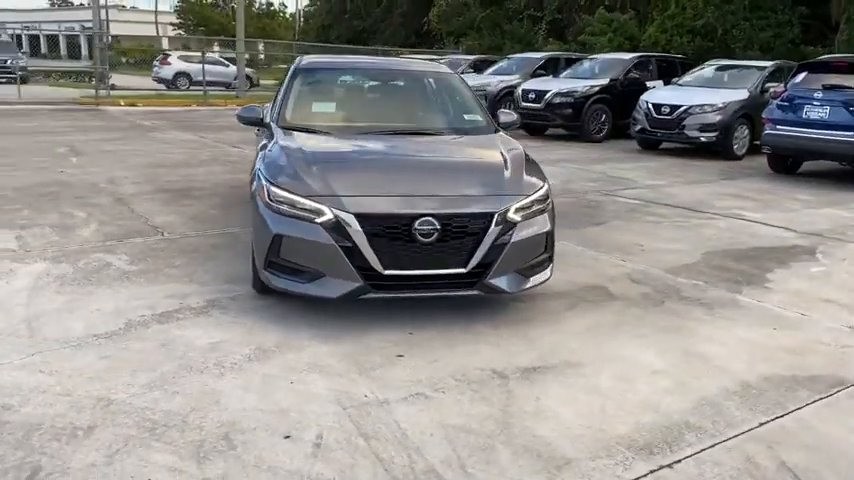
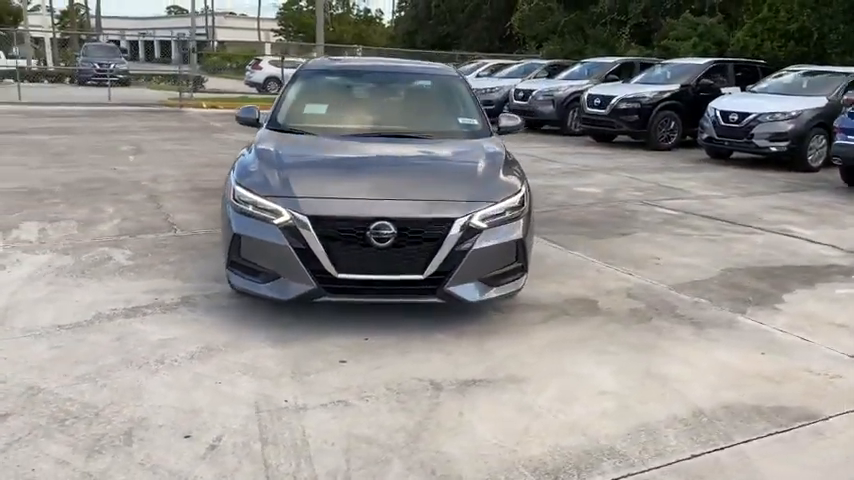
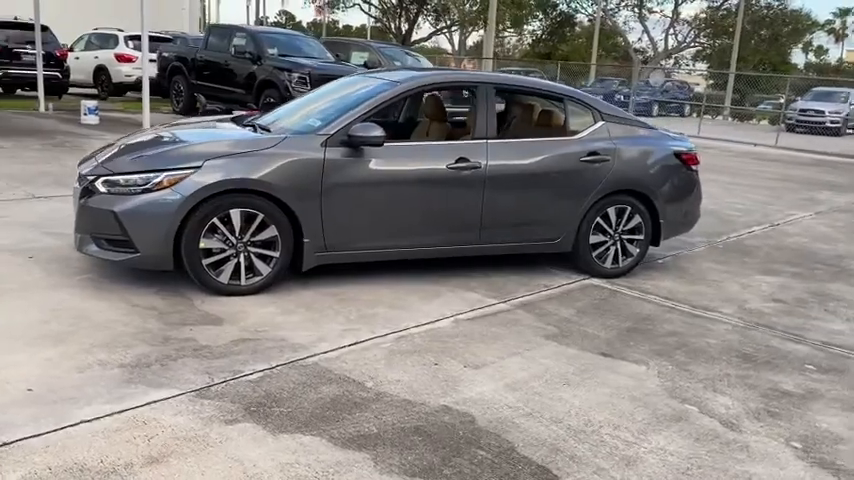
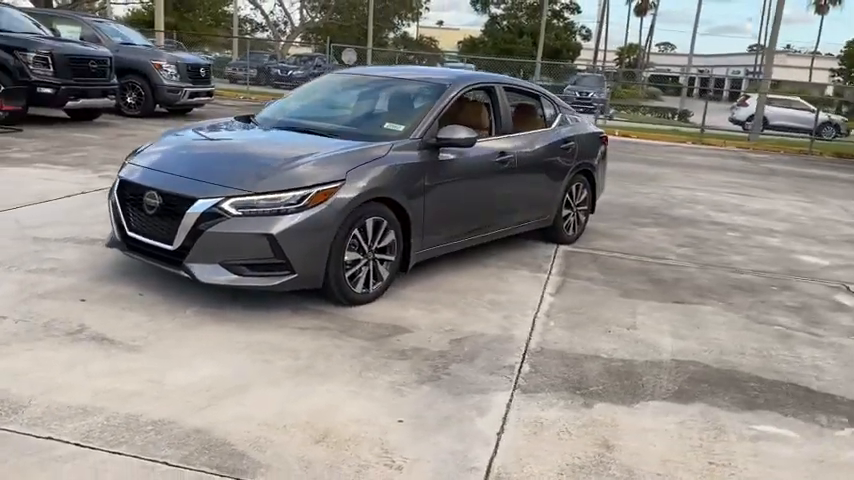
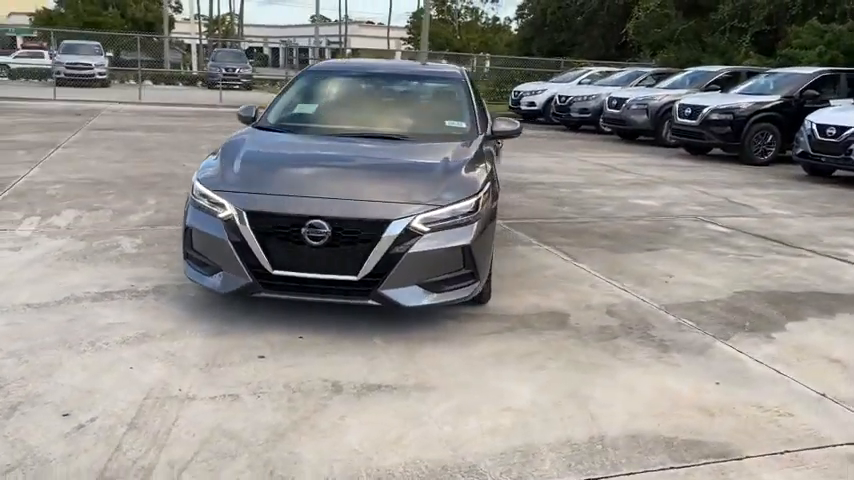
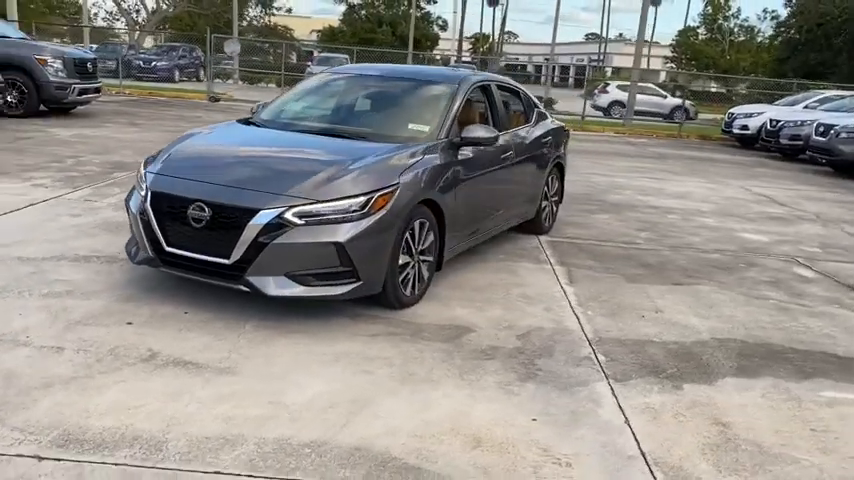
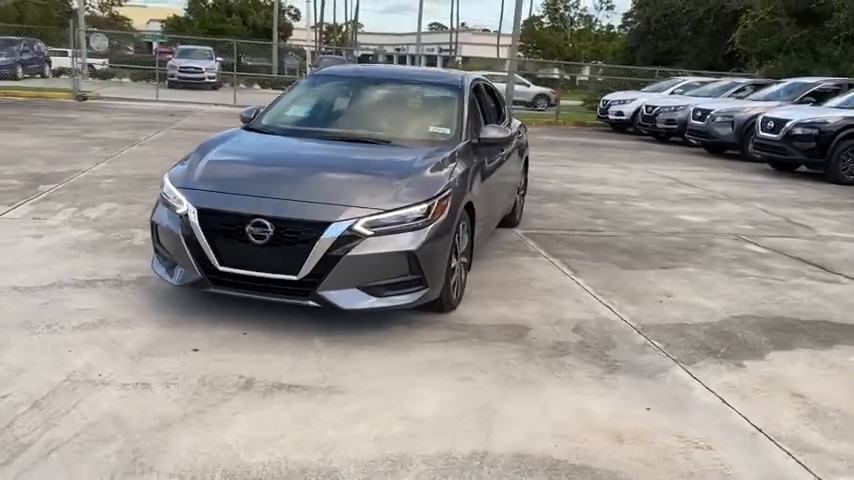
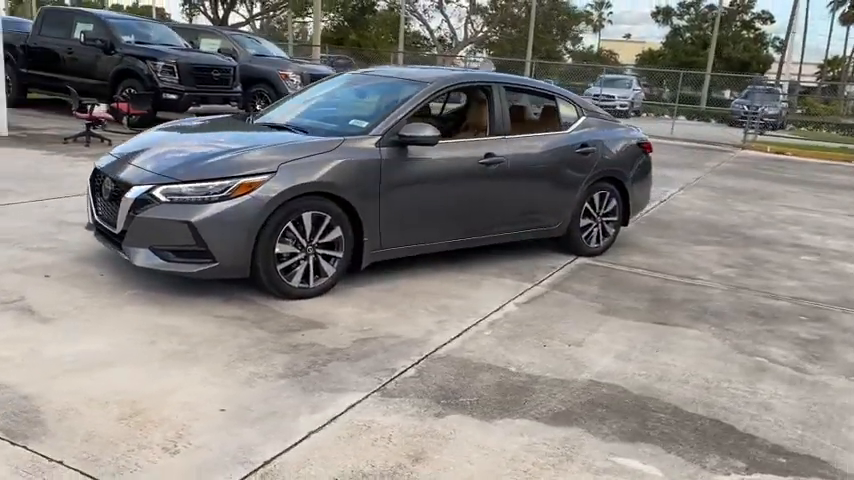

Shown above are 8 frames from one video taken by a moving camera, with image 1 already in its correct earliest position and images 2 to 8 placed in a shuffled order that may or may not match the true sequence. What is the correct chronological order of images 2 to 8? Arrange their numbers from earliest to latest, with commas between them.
2, 5, 7, 6, 4, 8, 3
